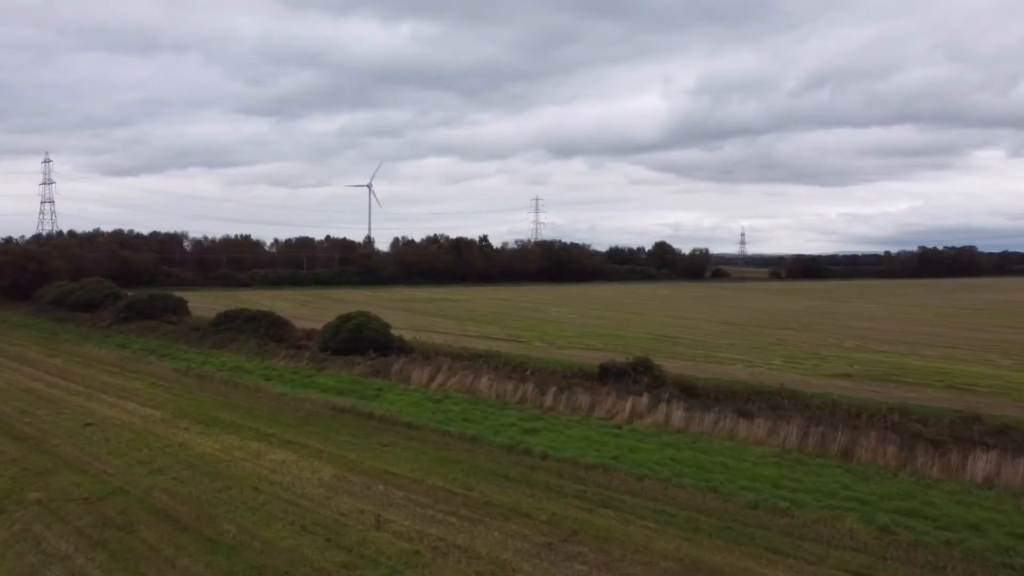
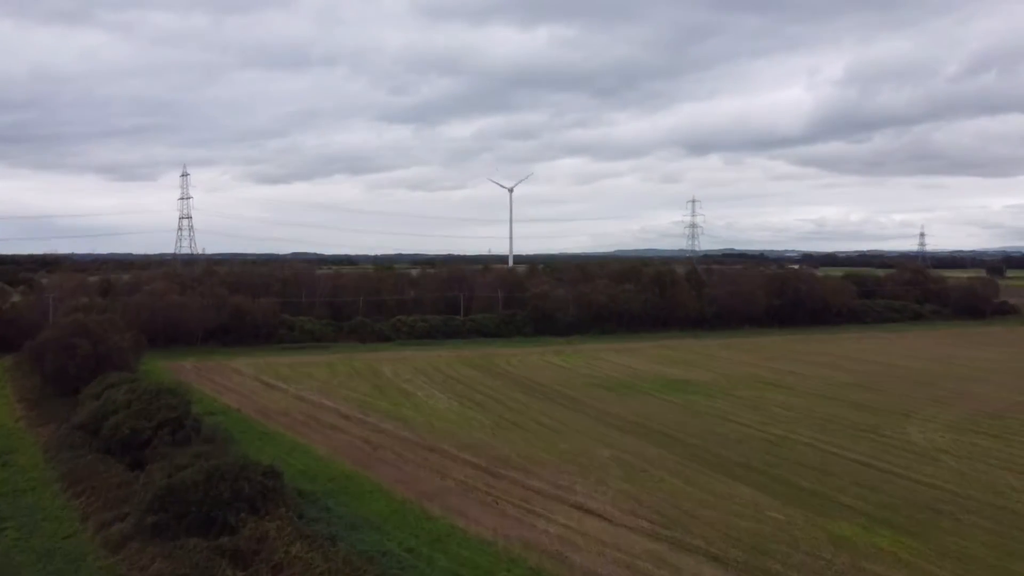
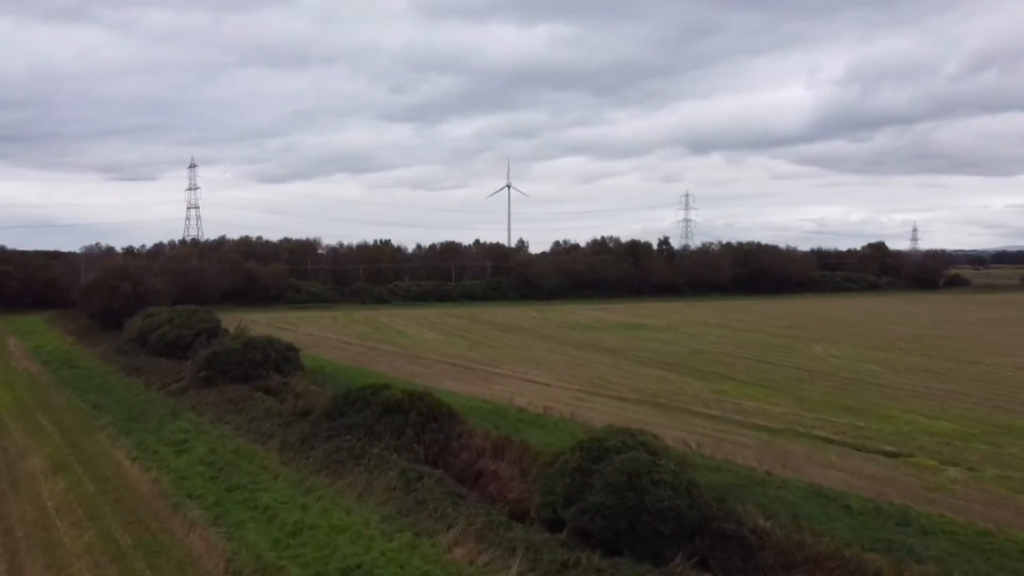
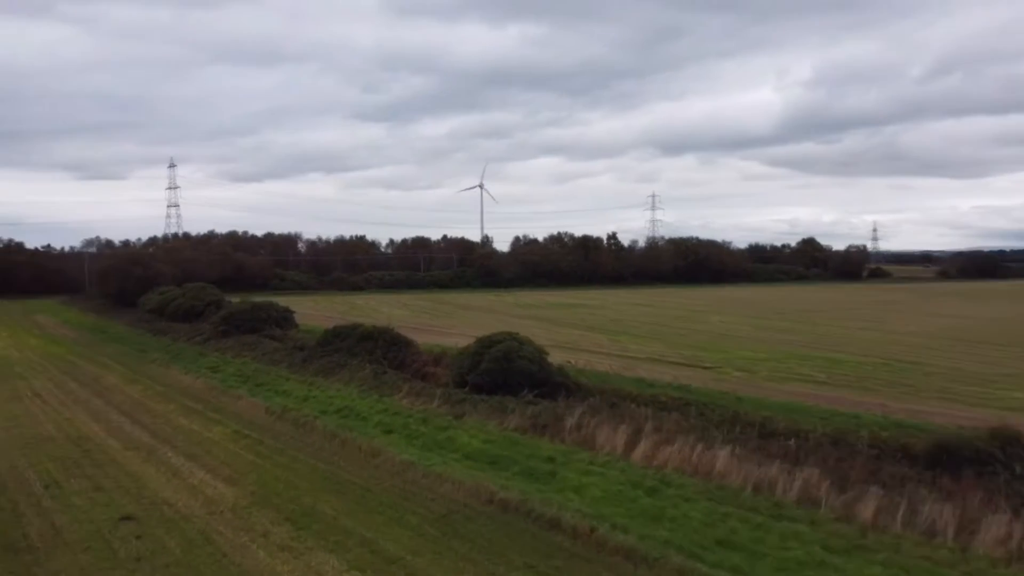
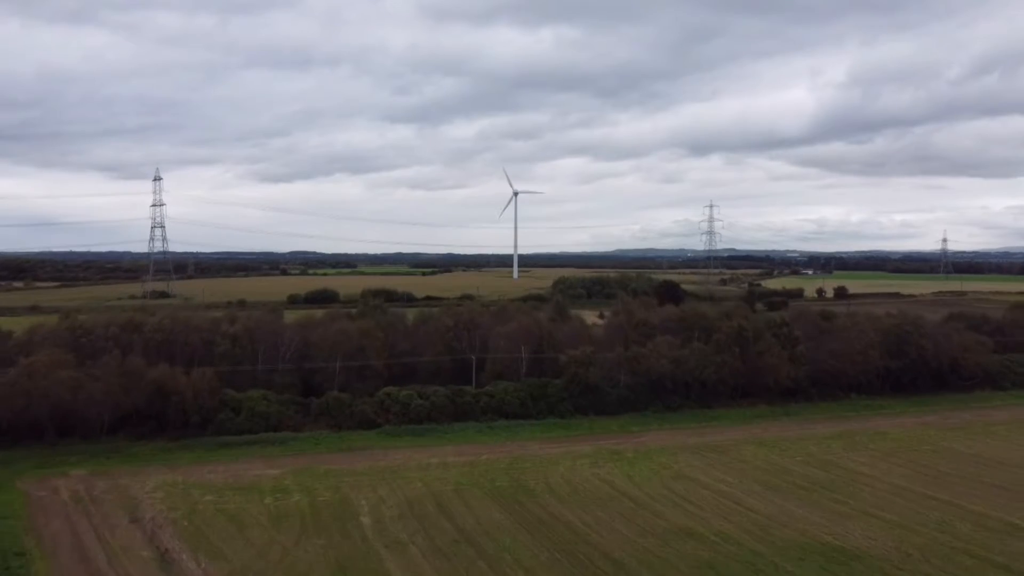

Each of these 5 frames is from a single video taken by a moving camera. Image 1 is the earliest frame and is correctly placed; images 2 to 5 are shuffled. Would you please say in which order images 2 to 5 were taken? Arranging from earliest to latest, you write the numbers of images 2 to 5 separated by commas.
4, 3, 2, 5
